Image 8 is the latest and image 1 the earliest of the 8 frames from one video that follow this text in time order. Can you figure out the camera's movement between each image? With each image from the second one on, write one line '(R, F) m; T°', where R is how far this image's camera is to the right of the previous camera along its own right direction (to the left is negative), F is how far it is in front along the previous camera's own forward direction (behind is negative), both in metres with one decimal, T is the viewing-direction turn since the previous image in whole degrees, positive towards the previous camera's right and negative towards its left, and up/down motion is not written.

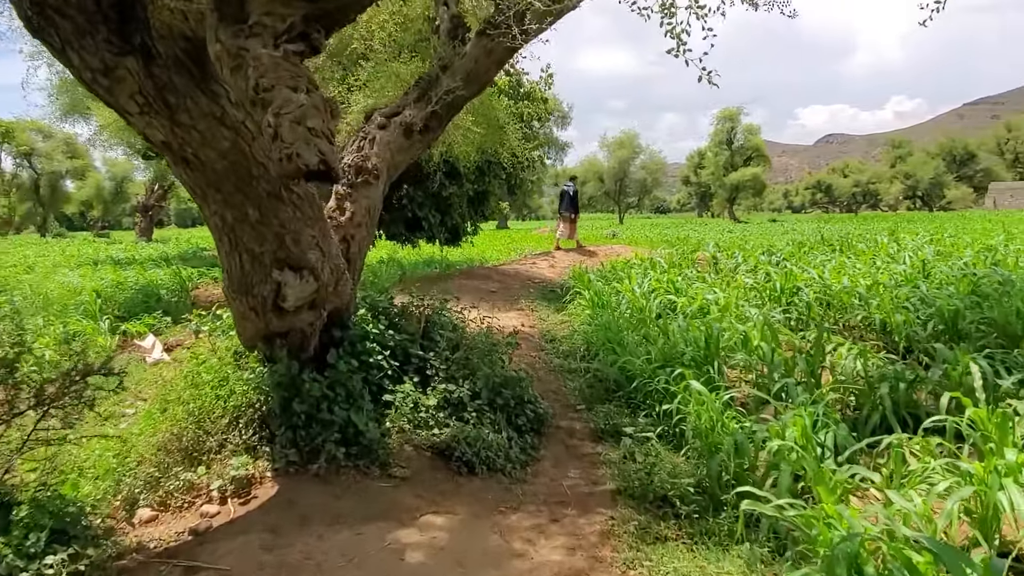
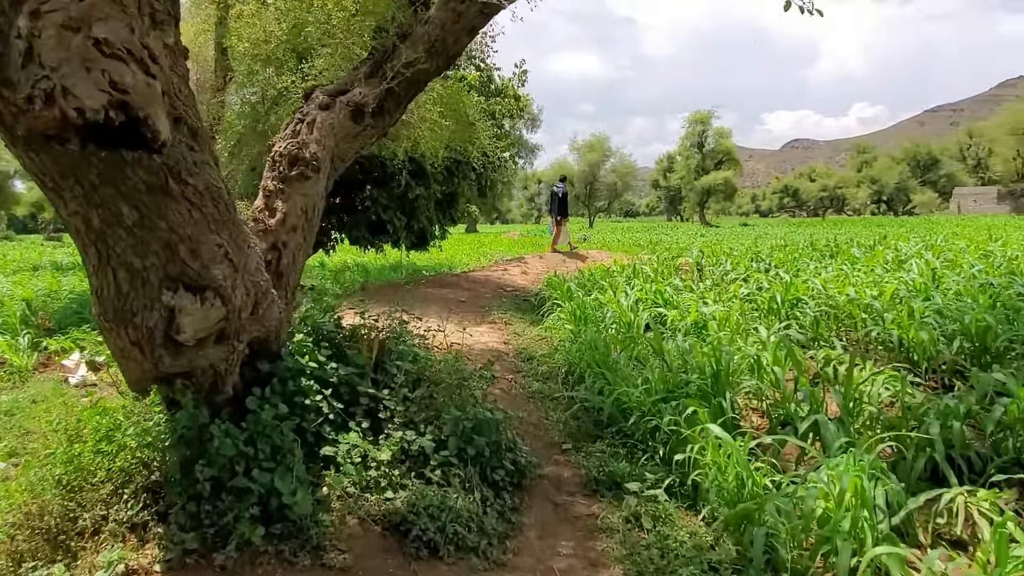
(0.0, +0.8) m; +2°
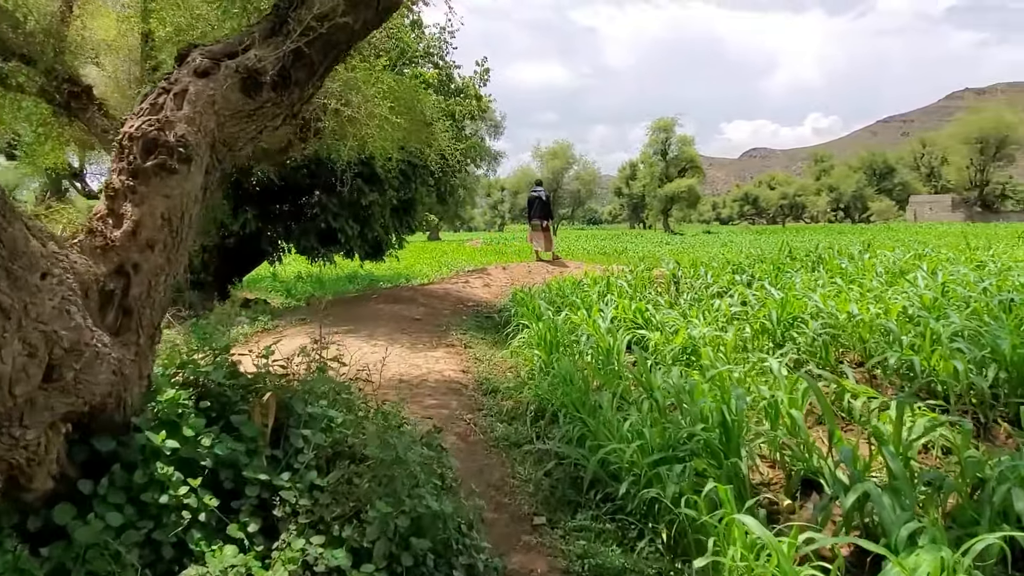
(0.0, +0.9) m; +3°
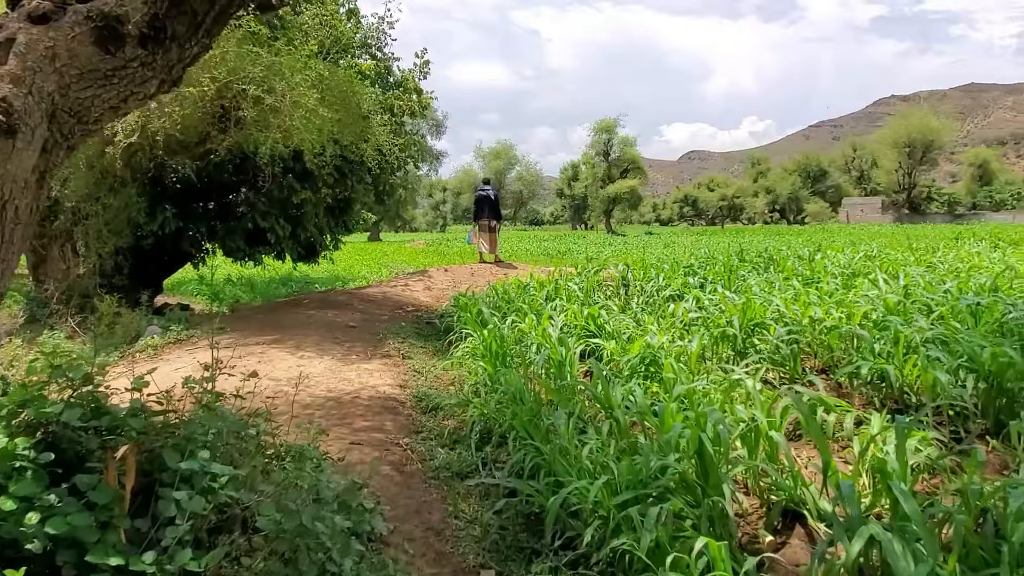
(0.0, +0.5) m; +4°
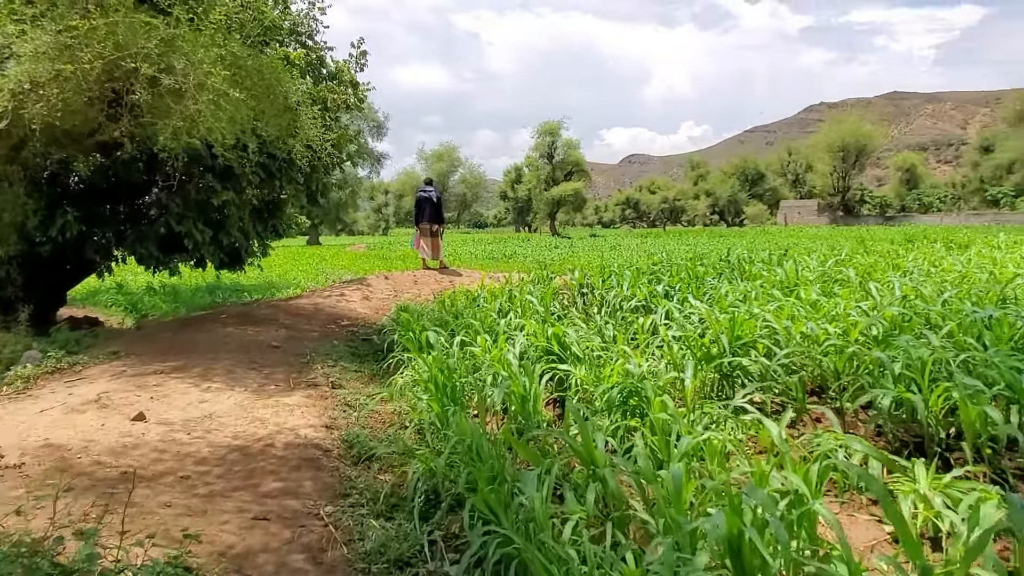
(0.0, +0.9) m; +4°
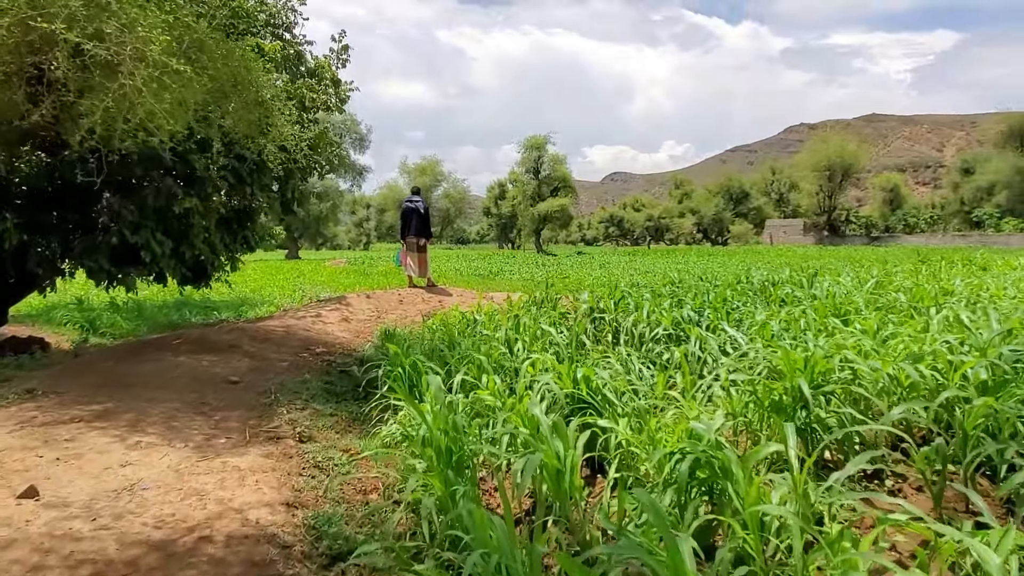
(-0.2, +1.1) m; +1°
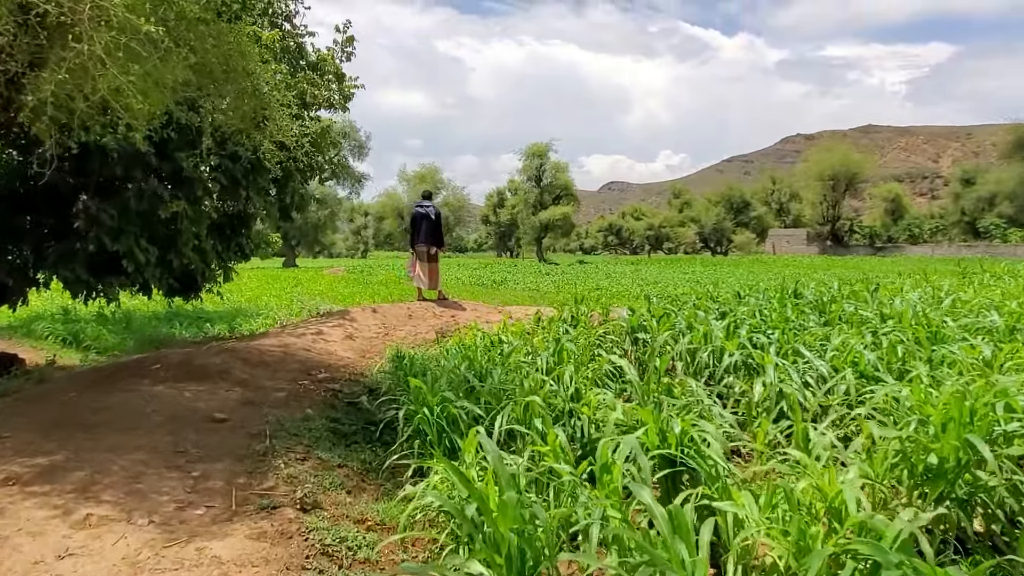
(-0.3, +0.9) m; 0°
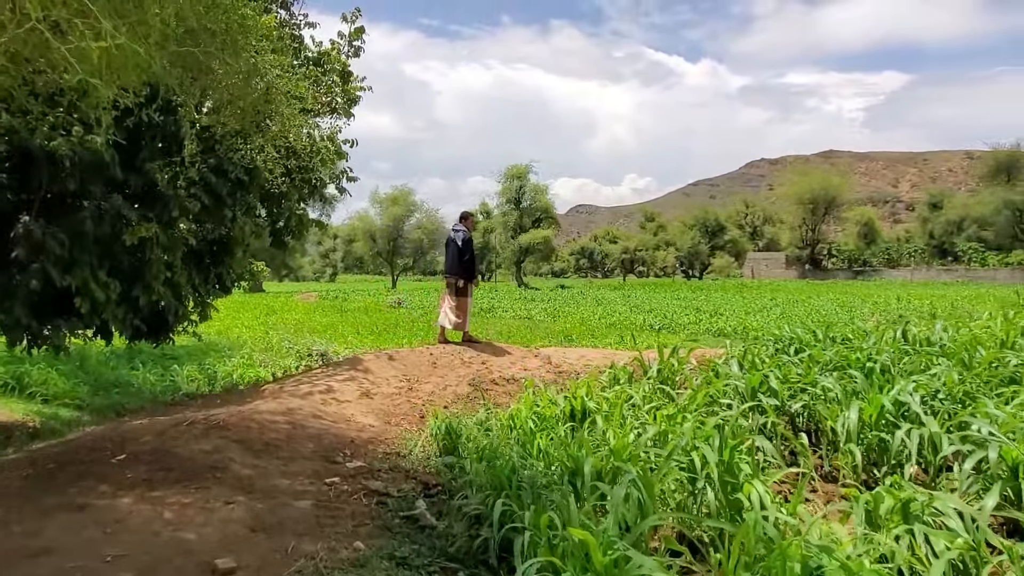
(-0.8, +1.6) m; +2°
